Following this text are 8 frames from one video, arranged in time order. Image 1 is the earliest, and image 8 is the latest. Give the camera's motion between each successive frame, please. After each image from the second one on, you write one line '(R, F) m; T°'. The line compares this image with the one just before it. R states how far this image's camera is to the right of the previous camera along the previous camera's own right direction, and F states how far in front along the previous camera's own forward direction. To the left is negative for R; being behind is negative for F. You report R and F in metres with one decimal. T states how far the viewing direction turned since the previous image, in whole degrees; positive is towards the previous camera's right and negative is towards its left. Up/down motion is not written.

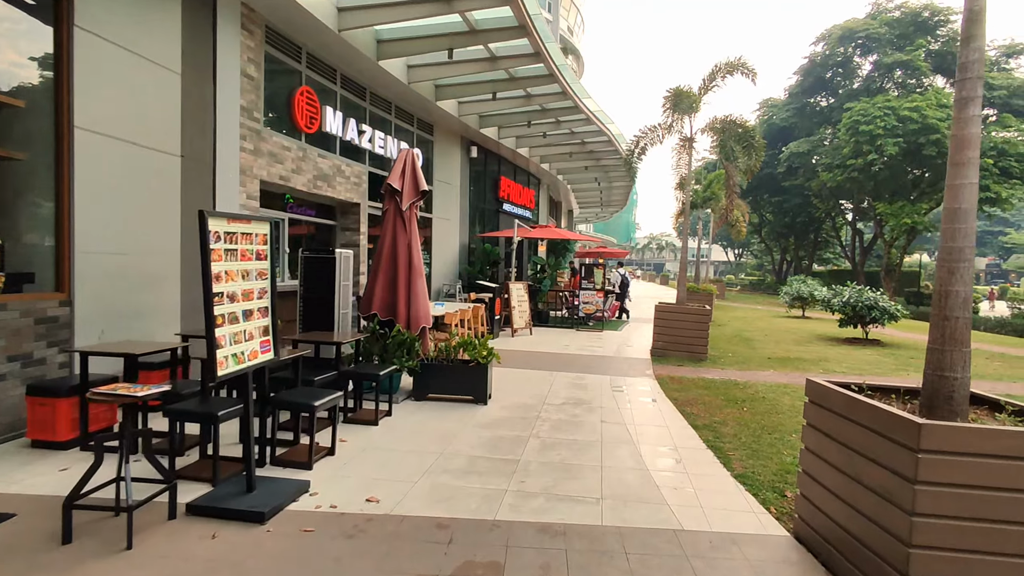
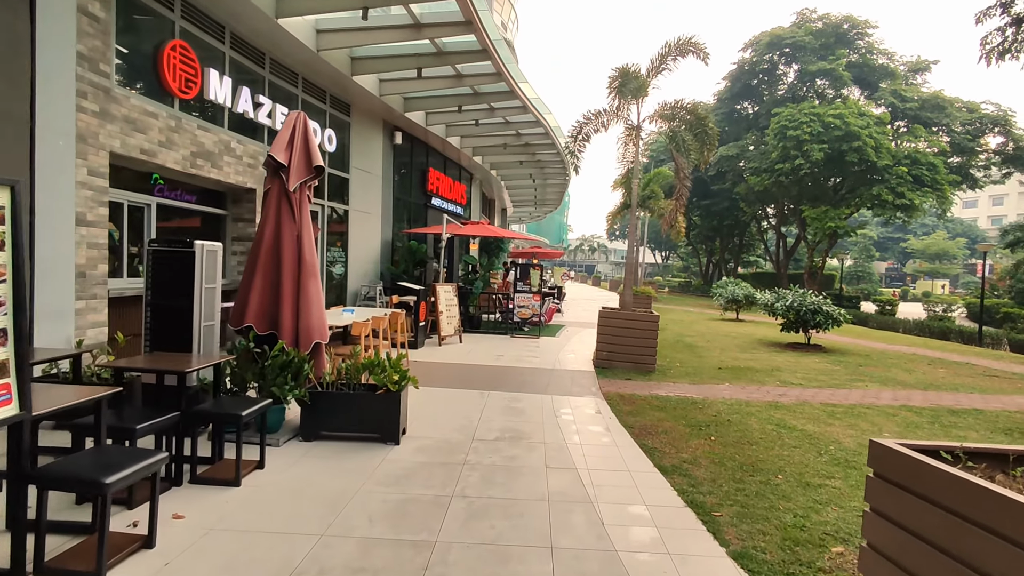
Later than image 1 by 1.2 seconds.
(+0.1, +1.1) m; +7°
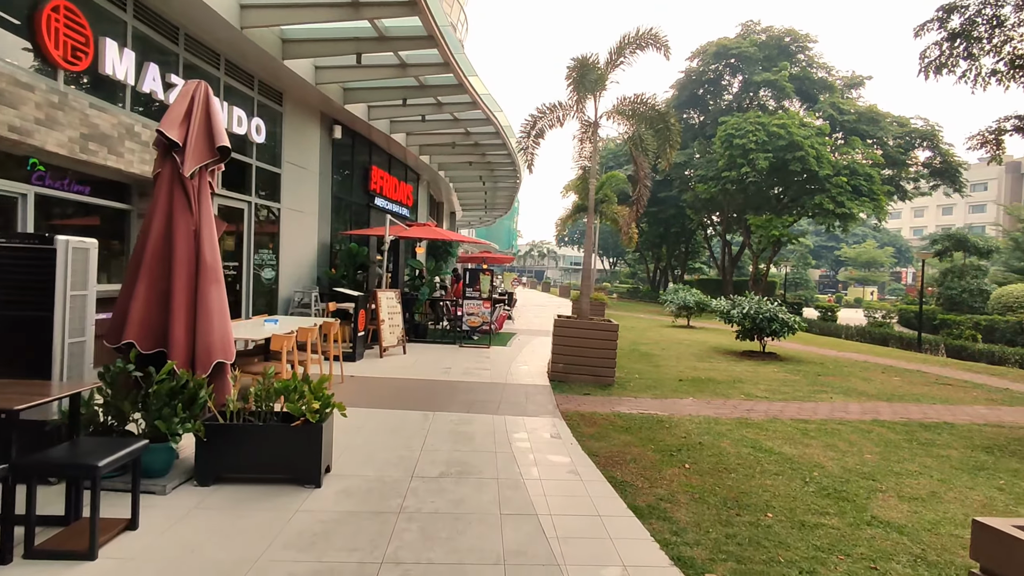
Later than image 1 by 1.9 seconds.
(0.0, +0.7) m; +5°
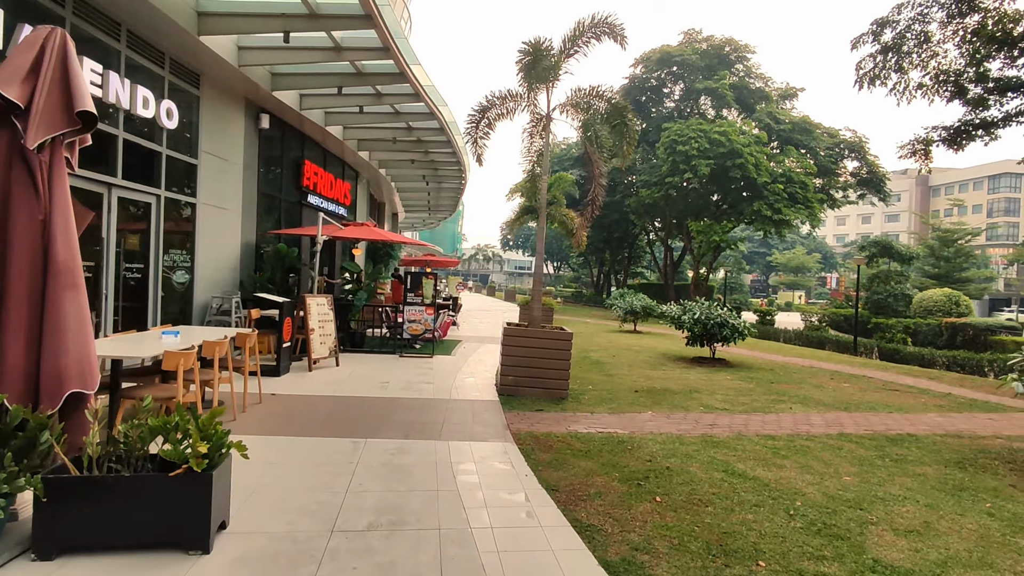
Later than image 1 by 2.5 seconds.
(0.0, +0.6) m; +6°
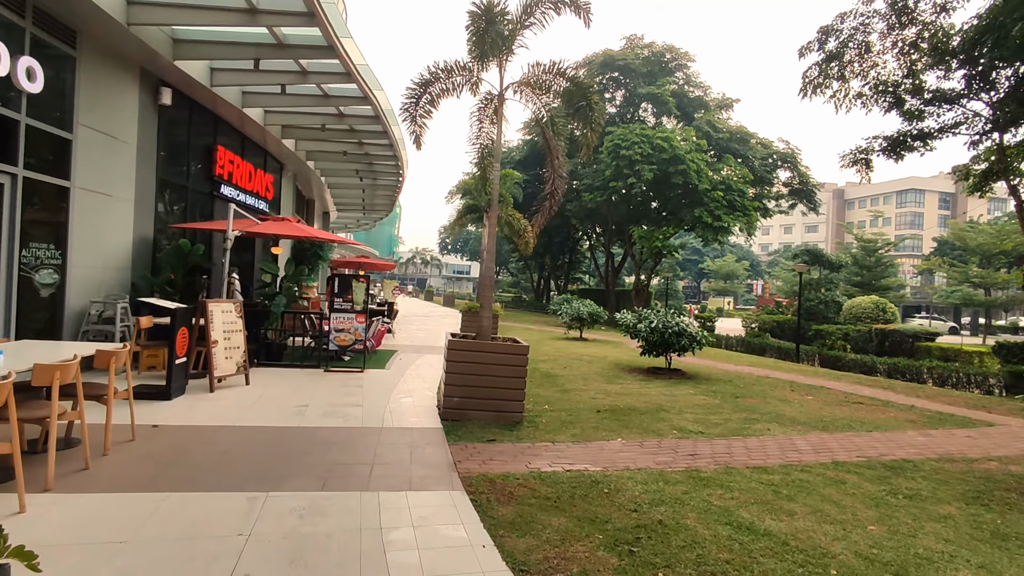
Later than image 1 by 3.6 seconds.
(-0.1, +1.0) m; +6°
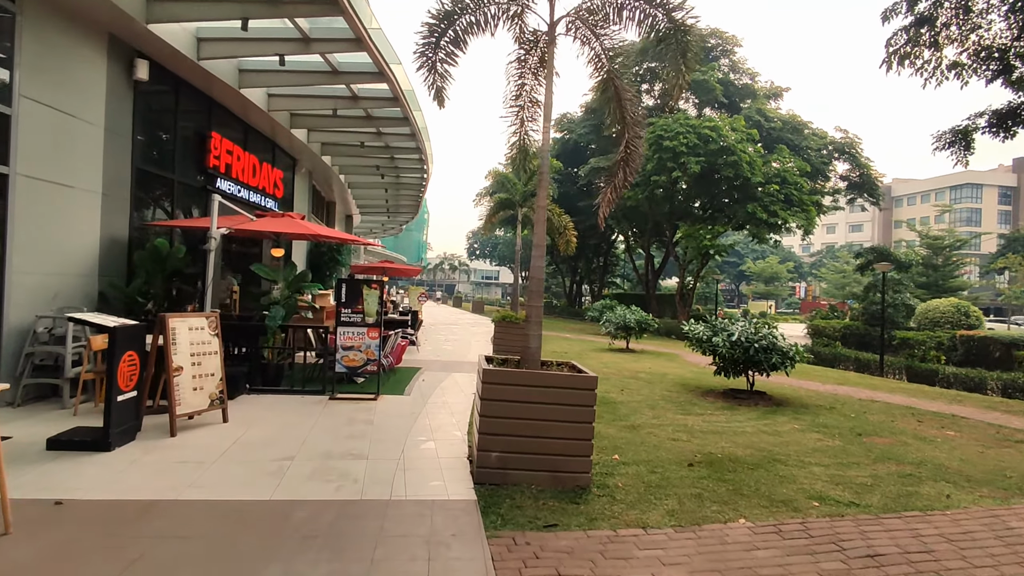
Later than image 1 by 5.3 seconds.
(-0.2, +1.7) m; -3°
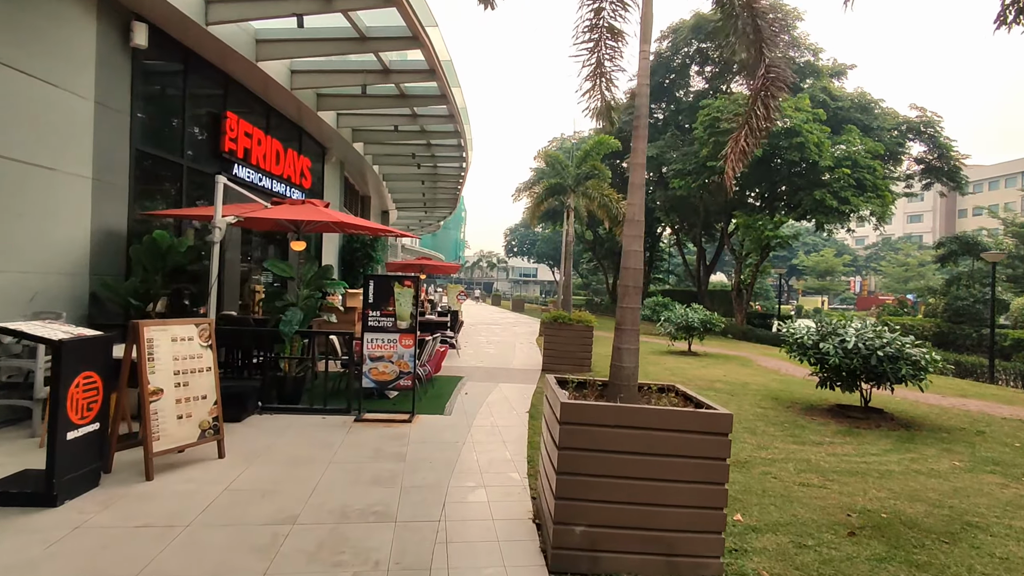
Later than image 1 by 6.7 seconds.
(-0.3, +1.3) m; -4°
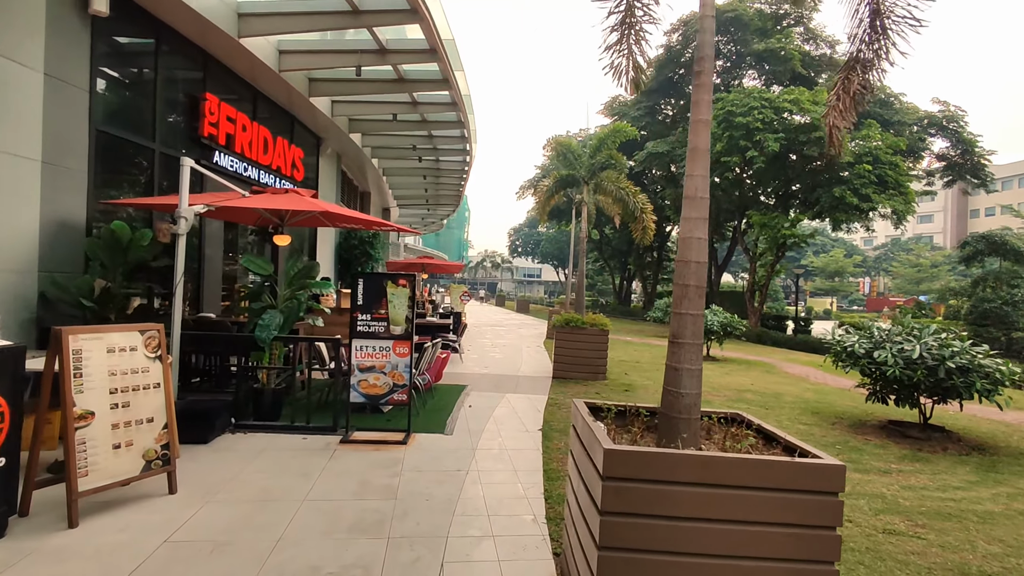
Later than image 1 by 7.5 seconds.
(-0.1, +0.8) m; 0°
